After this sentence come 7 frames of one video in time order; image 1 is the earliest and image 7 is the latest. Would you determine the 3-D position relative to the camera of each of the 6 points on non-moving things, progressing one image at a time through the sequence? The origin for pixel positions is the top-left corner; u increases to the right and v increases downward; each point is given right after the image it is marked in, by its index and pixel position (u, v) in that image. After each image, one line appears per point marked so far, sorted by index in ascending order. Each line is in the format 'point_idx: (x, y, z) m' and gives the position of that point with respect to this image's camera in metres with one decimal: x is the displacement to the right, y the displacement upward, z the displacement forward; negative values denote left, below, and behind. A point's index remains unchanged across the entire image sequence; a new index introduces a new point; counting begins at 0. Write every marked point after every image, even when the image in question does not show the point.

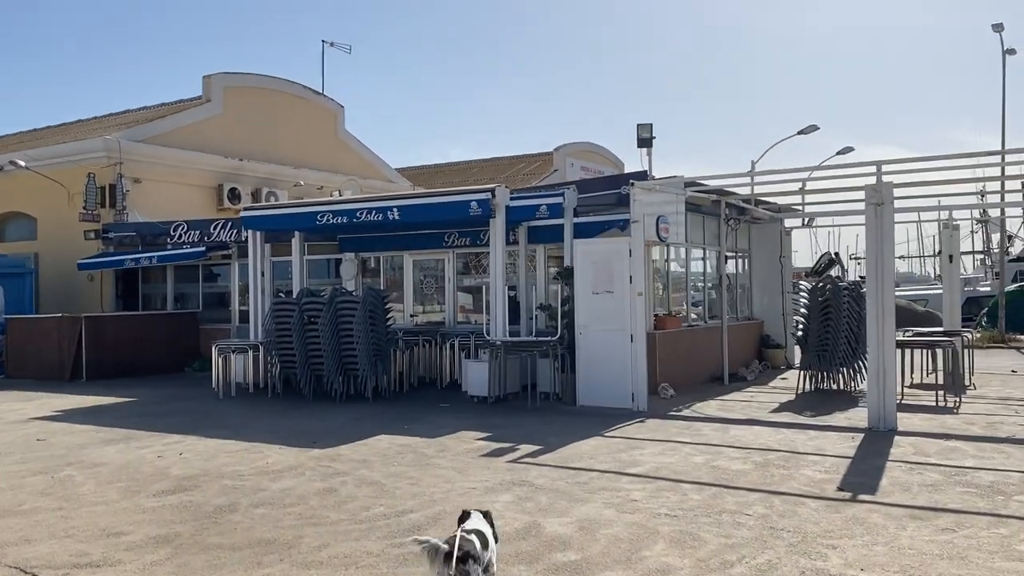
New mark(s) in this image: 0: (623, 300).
0: (+1.5, -0.2, +11.8) m
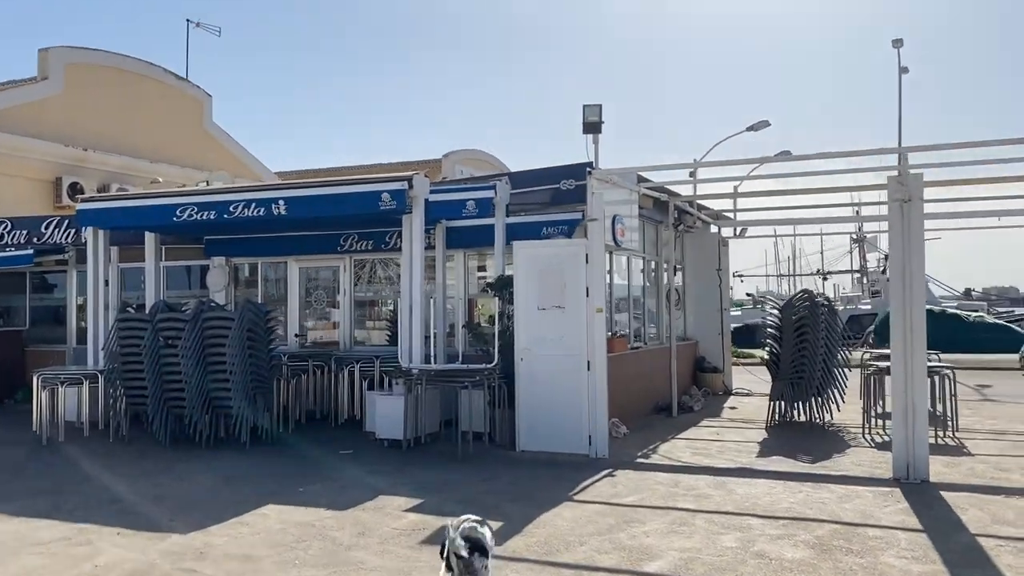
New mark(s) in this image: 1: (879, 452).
0: (+0.7, -0.3, +9.4) m
1: (+3.9, -1.7, +9.2) m
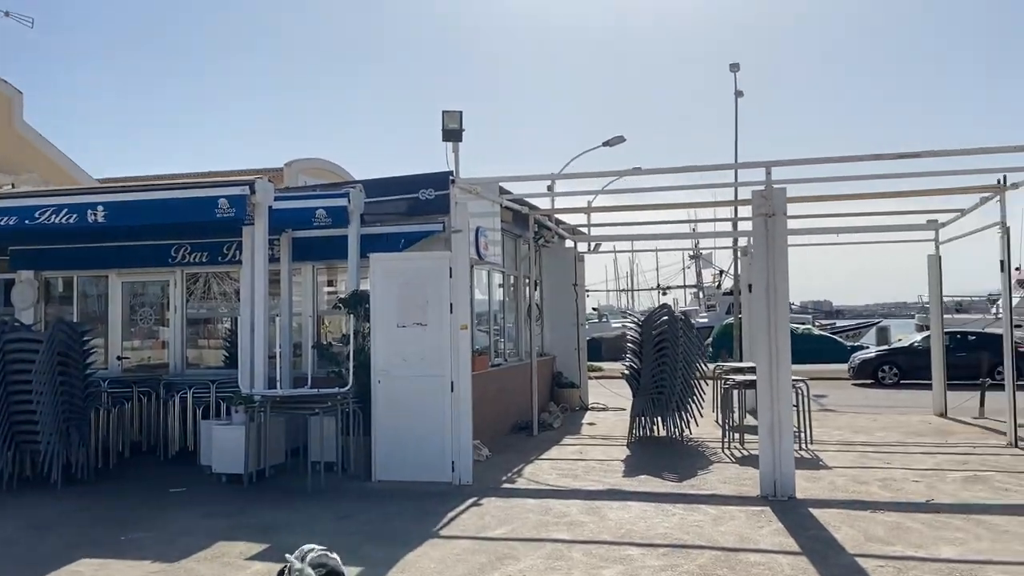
0: (-0.7, -0.5, +8.8) m
1: (+2.4, -1.9, +9.2) m
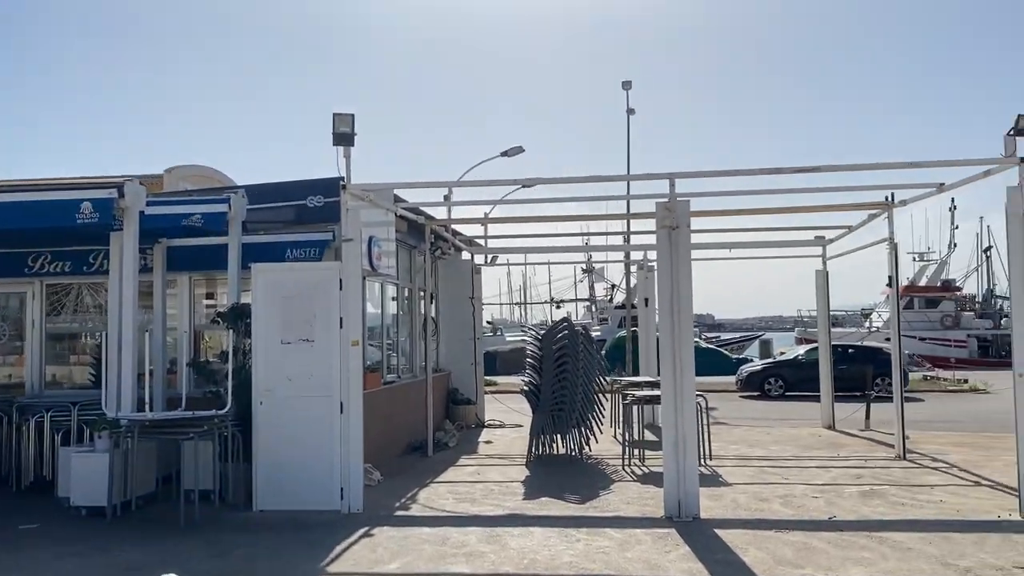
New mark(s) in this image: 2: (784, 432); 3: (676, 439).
0: (-1.7, -0.6, +8.2) m
1: (+1.3, -2.0, +8.9) m
2: (+4.3, -2.3, +13.8) m
3: (+1.4, -1.3, +7.7) m
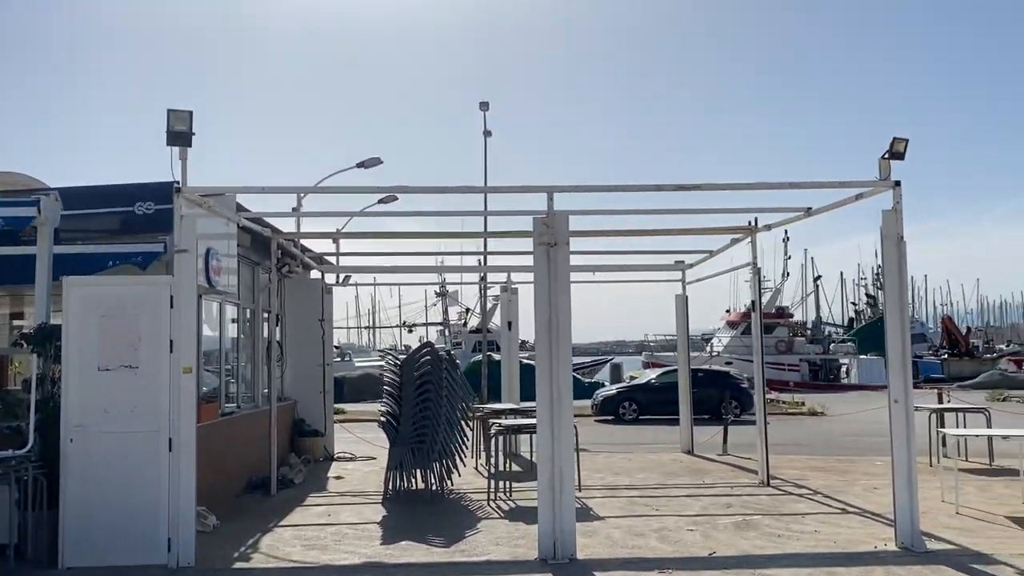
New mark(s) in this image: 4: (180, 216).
0: (-2.9, -0.7, +7.1) m
1: (0.0, -2.2, +8.2) m
2: (+2.0, -2.6, +13.5) m
3: (+0.3, -1.5, +7.1) m
4: (-2.8, +0.6, +7.2) m
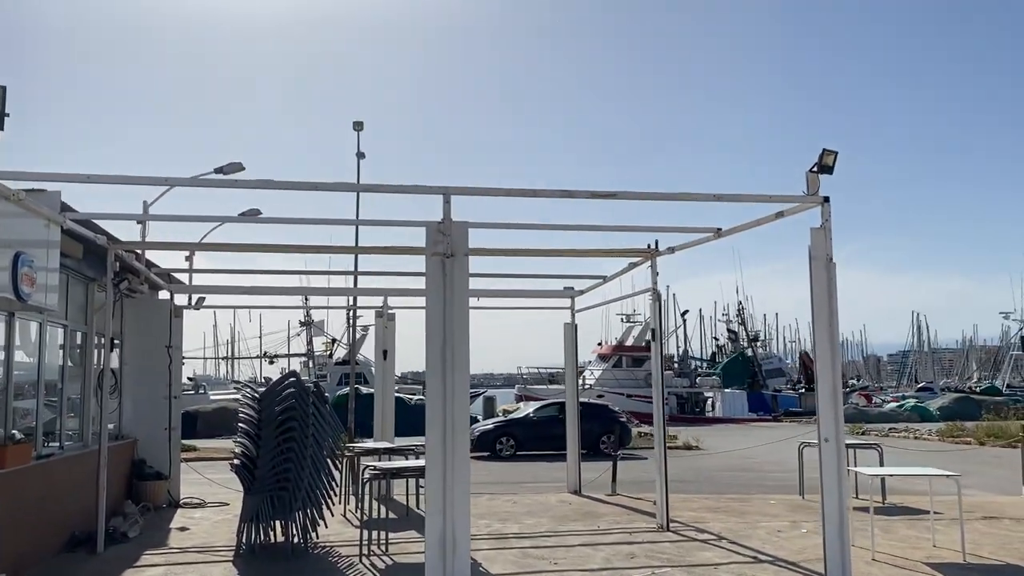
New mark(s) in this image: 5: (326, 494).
0: (-3.6, -0.8, +5.5) m
1: (-1.0, -2.4, +7.0) m
2: (+0.3, -3.0, +12.5) m
3: (-0.5, -1.6, +5.9) m
4: (-3.5, +0.5, +5.7) m
5: (-1.9, -2.1, +9.0) m
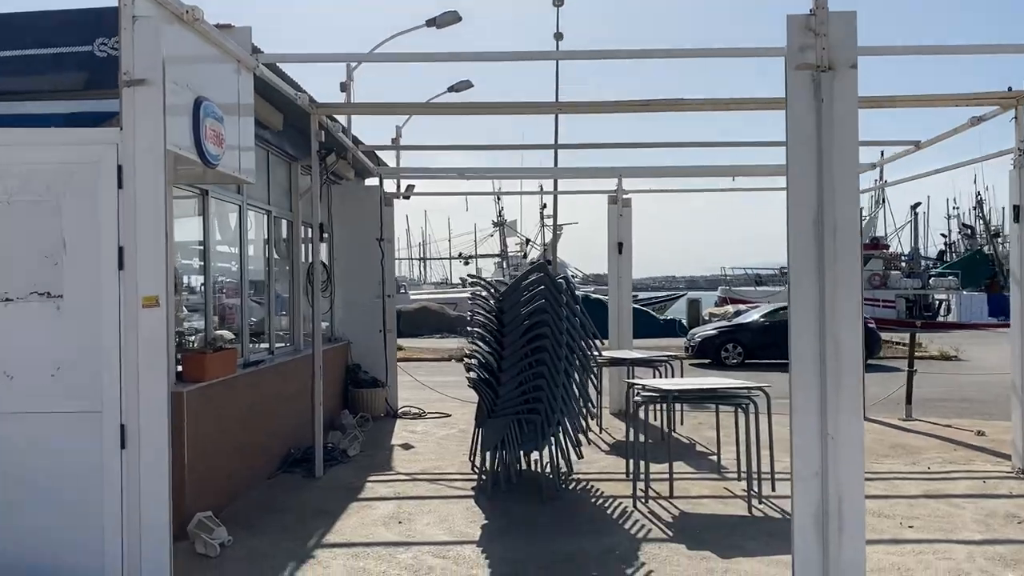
0: (-1.9, -0.1, +3.9) m
1: (+1.1, -1.6, +5.0) m
2: (+3.4, -1.6, +10.2) m
3: (+1.3, -0.9, +3.8) m
4: (-1.7, +1.2, +4.0) m
5: (+0.5, -1.1, +7.2) m
